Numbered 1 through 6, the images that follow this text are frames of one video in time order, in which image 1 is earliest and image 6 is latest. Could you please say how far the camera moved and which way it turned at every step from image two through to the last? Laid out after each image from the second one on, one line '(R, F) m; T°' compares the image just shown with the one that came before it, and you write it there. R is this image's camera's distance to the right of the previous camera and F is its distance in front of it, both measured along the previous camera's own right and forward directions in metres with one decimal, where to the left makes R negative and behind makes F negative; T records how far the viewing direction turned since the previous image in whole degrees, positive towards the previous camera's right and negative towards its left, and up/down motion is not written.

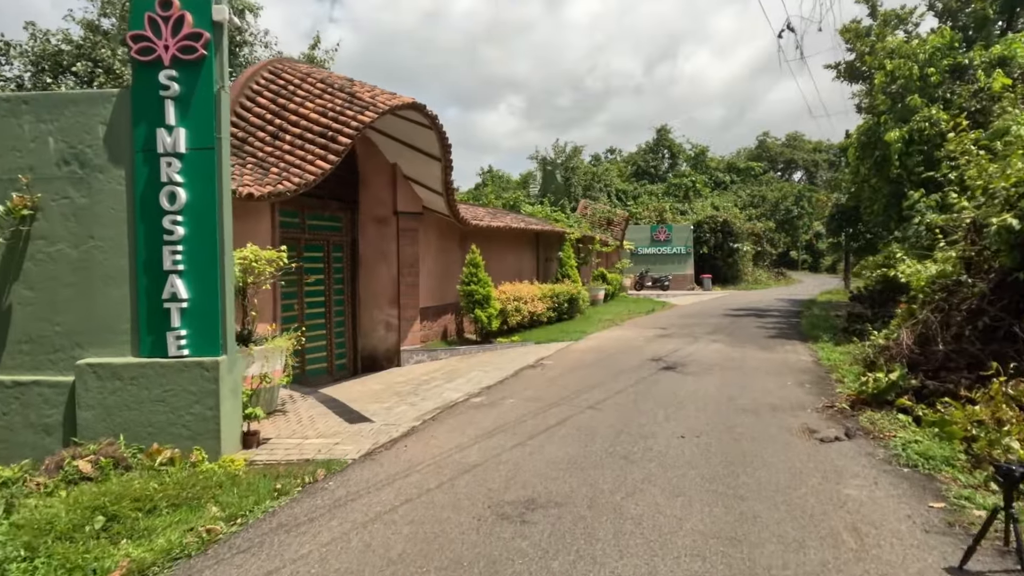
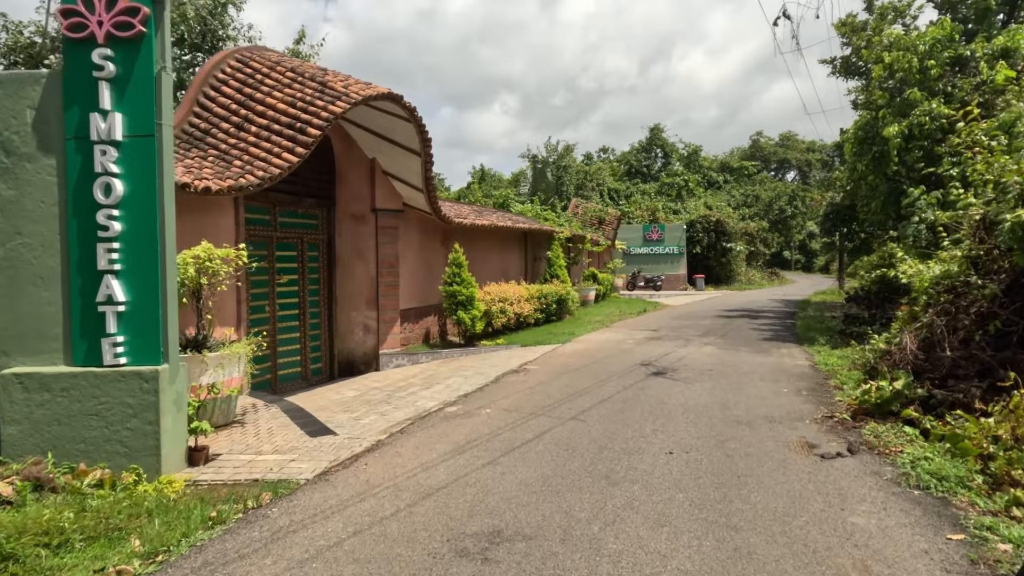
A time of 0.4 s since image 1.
(+0.2, +0.5) m; +1°
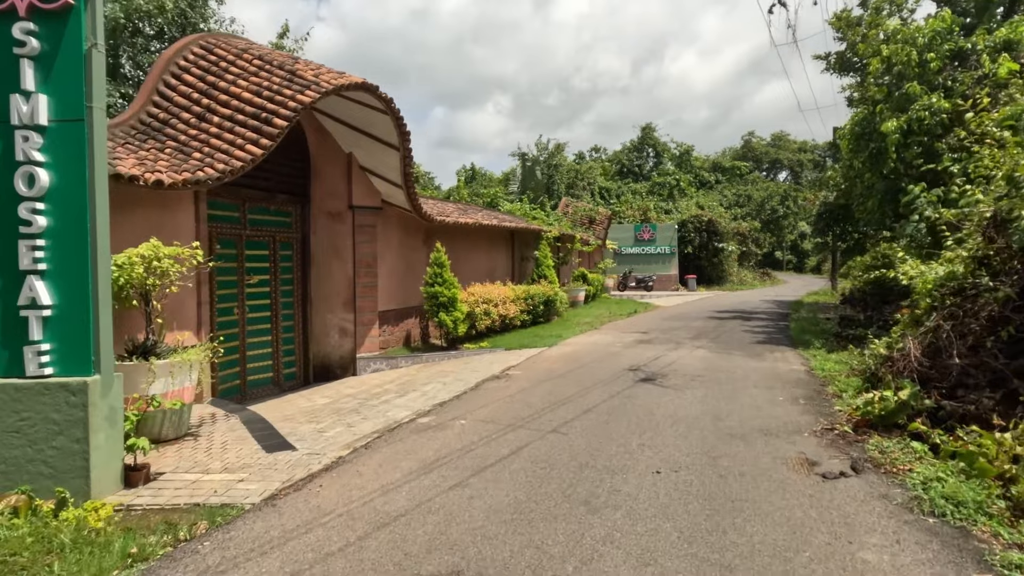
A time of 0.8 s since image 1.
(+0.2, +0.5) m; +1°
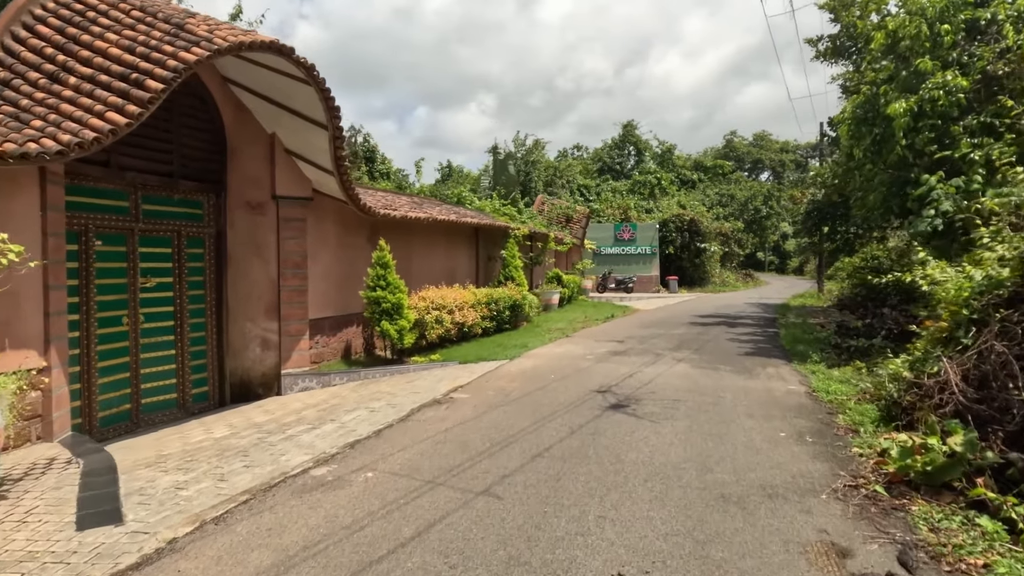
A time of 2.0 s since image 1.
(+0.5, +1.6) m; +1°
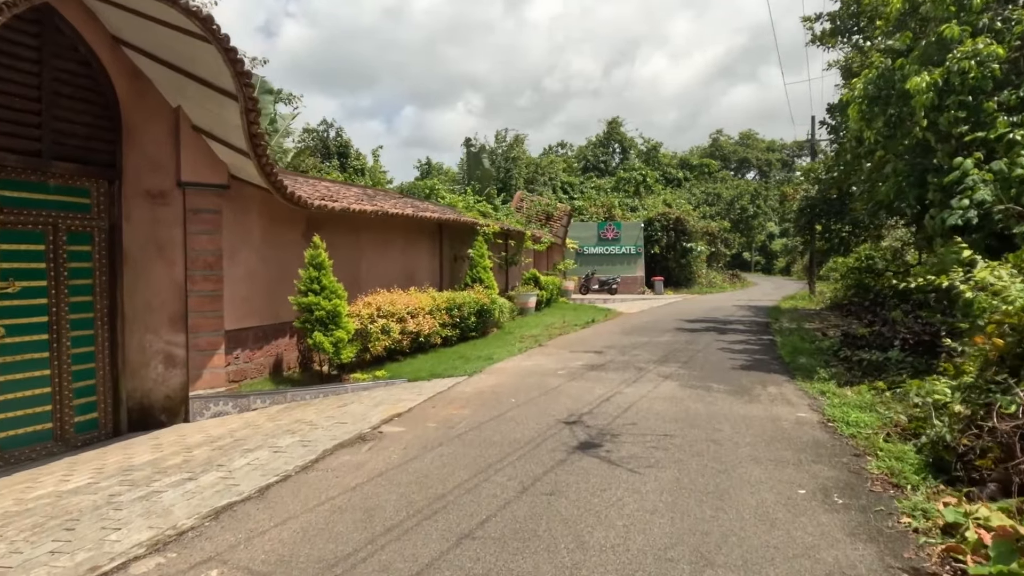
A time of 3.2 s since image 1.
(+0.4, +1.6) m; +1°
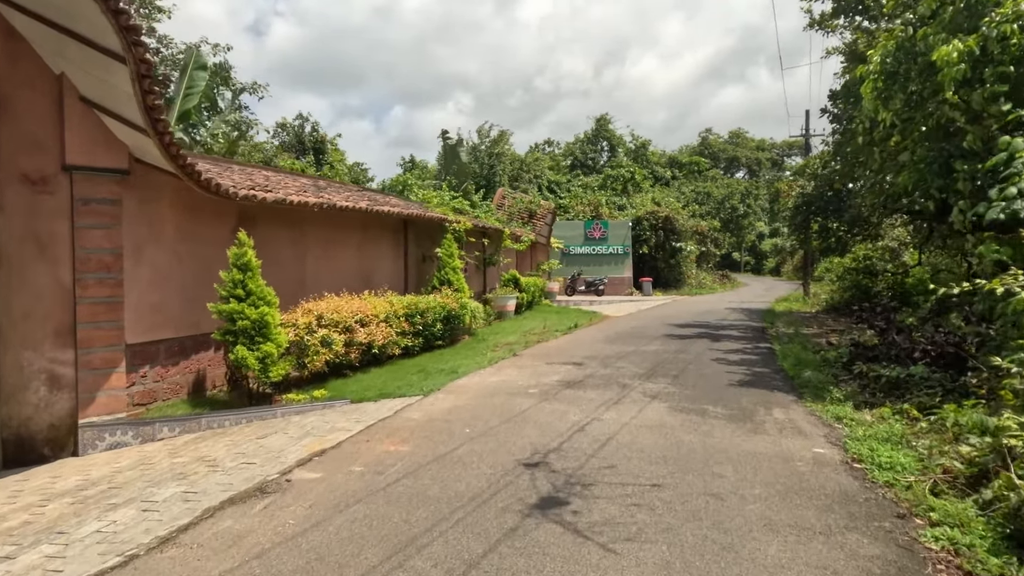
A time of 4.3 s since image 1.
(+0.3, +1.4) m; +1°
